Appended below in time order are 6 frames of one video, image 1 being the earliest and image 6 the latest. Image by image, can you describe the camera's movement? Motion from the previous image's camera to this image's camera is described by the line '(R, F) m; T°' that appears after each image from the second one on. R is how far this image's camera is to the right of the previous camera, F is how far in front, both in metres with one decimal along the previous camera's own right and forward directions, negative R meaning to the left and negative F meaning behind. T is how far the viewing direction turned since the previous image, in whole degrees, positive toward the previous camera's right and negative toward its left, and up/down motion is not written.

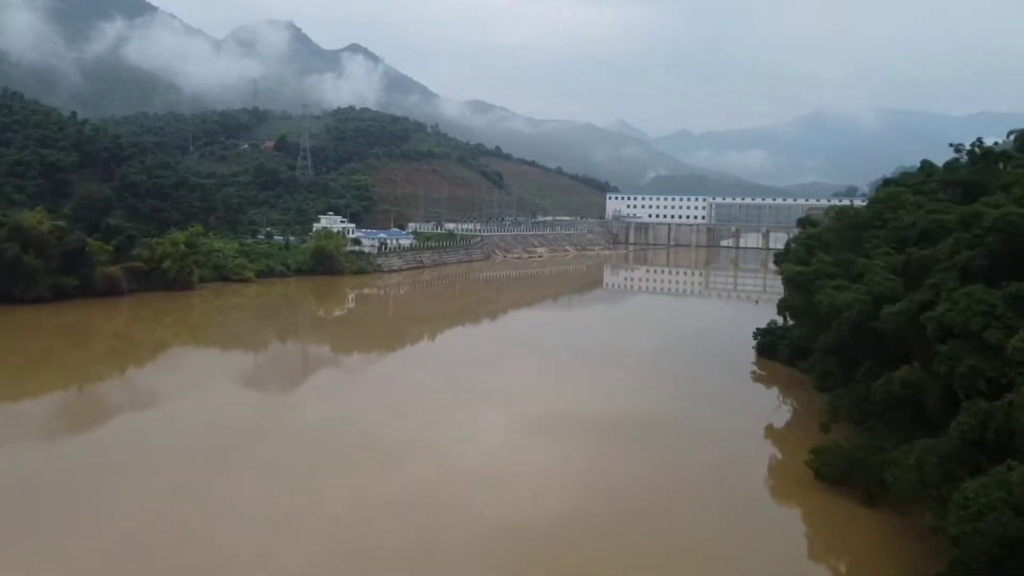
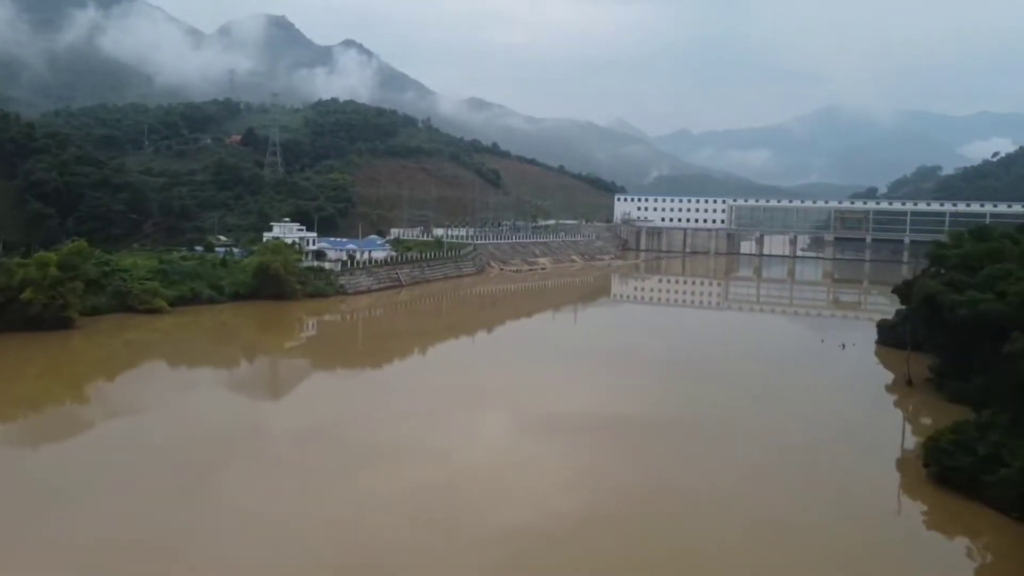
(0.0, +7.8) m; 0°
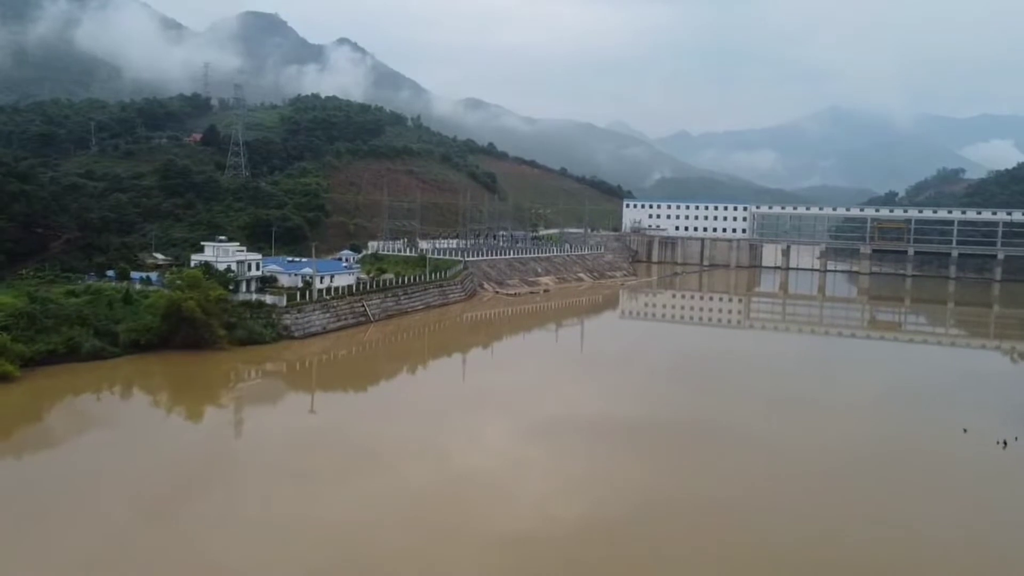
(0.0, +7.2) m; 0°
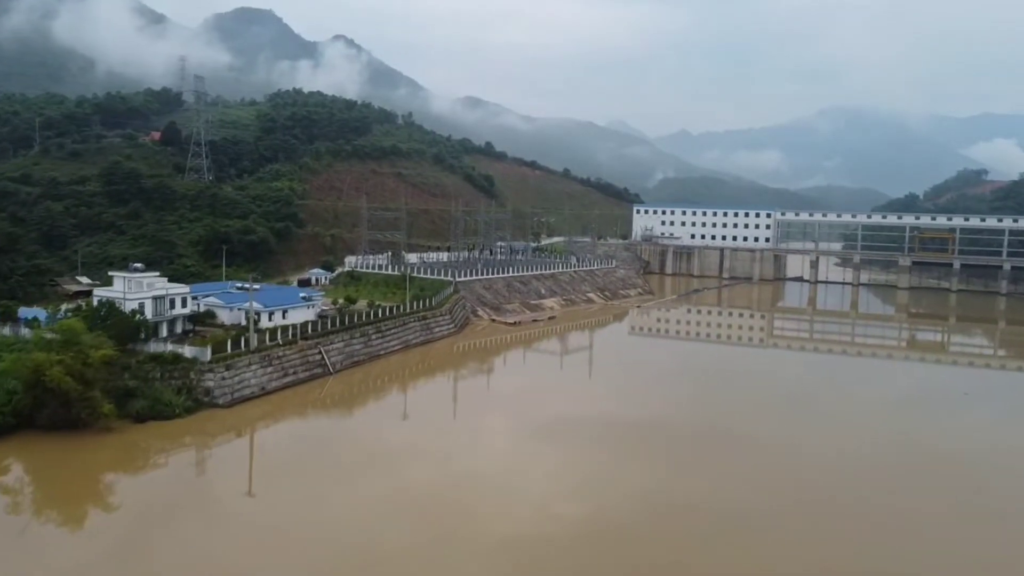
(0.0, +6.0) m; 0°
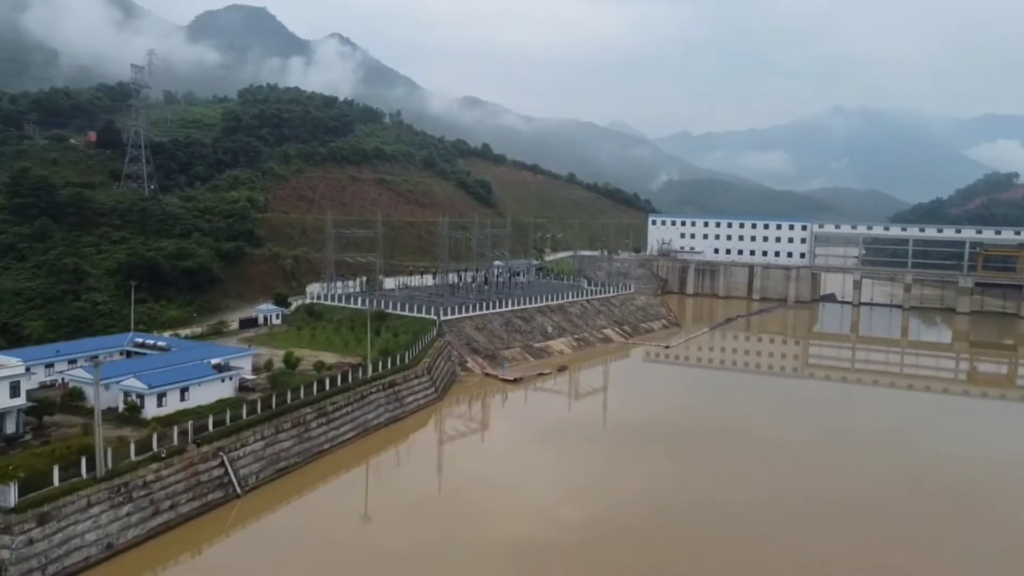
(0.0, +7.1) m; 0°
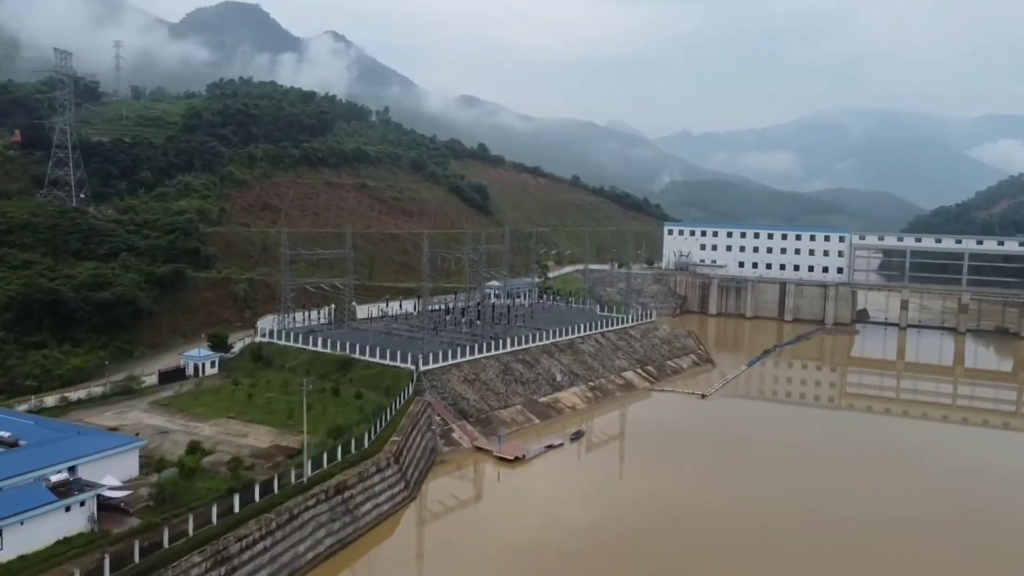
(0.0, +5.9) m; 0°
